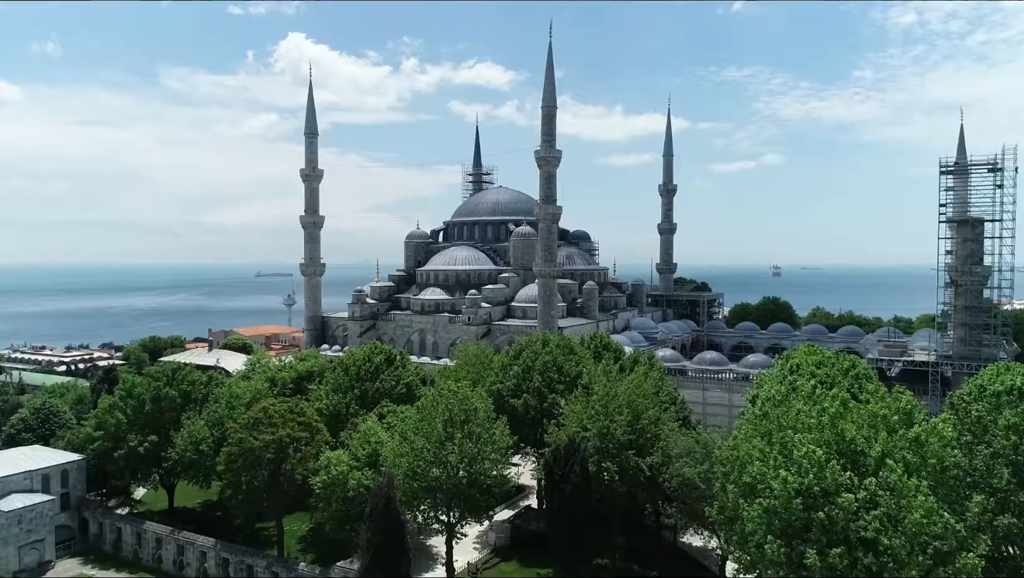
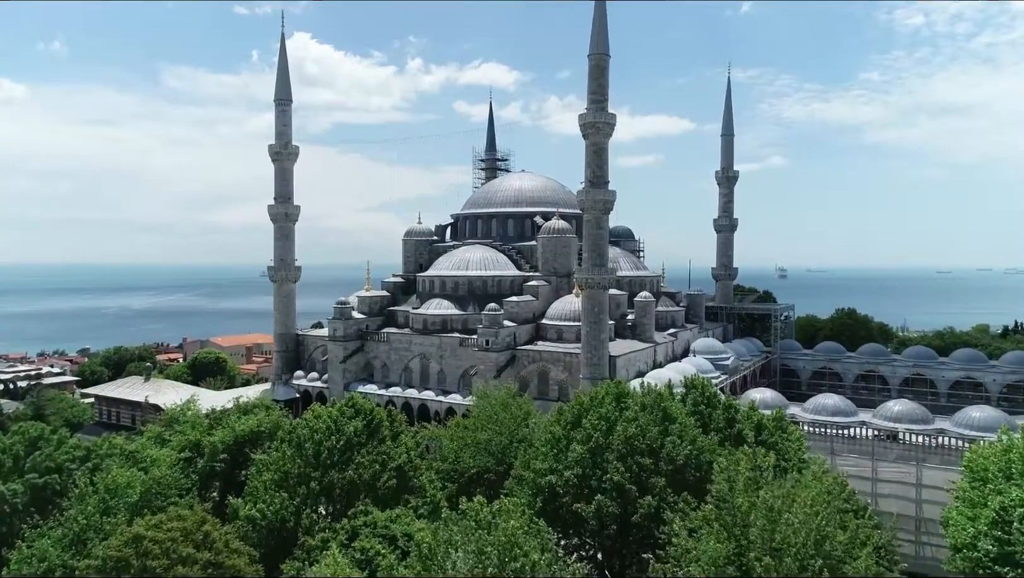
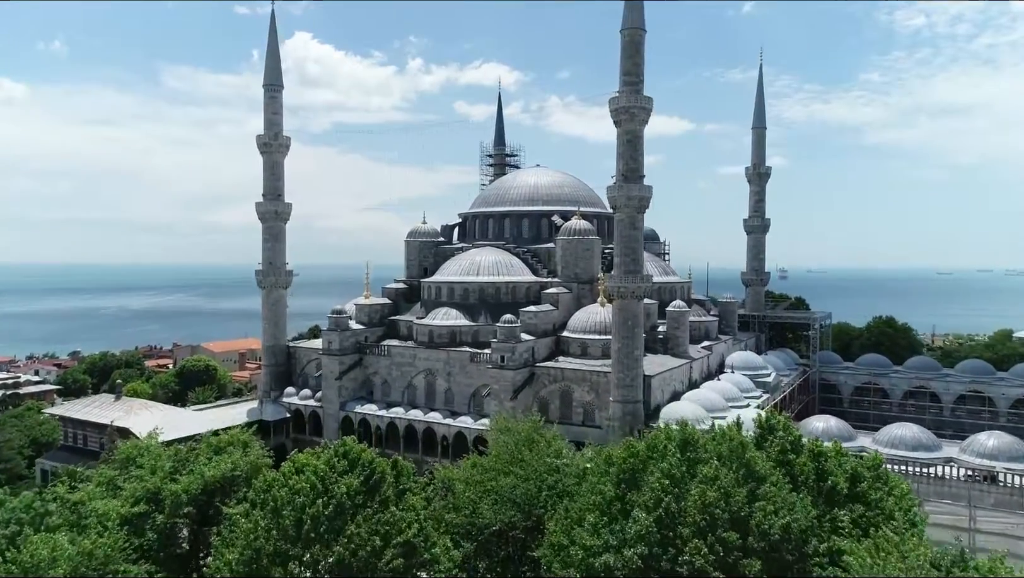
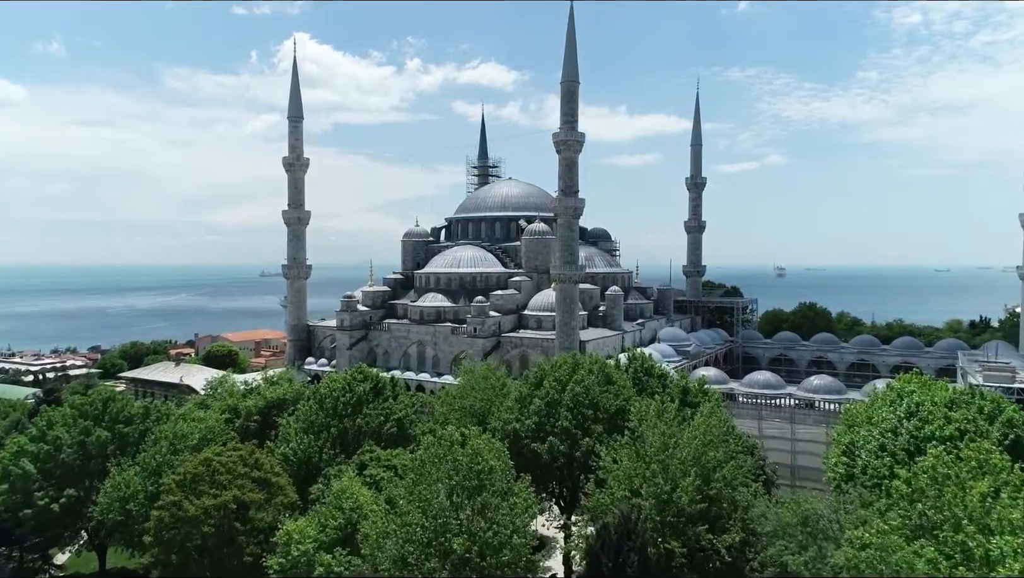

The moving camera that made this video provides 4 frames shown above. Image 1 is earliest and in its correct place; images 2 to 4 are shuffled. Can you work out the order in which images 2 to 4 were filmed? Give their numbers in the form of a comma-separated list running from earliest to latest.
4, 2, 3
